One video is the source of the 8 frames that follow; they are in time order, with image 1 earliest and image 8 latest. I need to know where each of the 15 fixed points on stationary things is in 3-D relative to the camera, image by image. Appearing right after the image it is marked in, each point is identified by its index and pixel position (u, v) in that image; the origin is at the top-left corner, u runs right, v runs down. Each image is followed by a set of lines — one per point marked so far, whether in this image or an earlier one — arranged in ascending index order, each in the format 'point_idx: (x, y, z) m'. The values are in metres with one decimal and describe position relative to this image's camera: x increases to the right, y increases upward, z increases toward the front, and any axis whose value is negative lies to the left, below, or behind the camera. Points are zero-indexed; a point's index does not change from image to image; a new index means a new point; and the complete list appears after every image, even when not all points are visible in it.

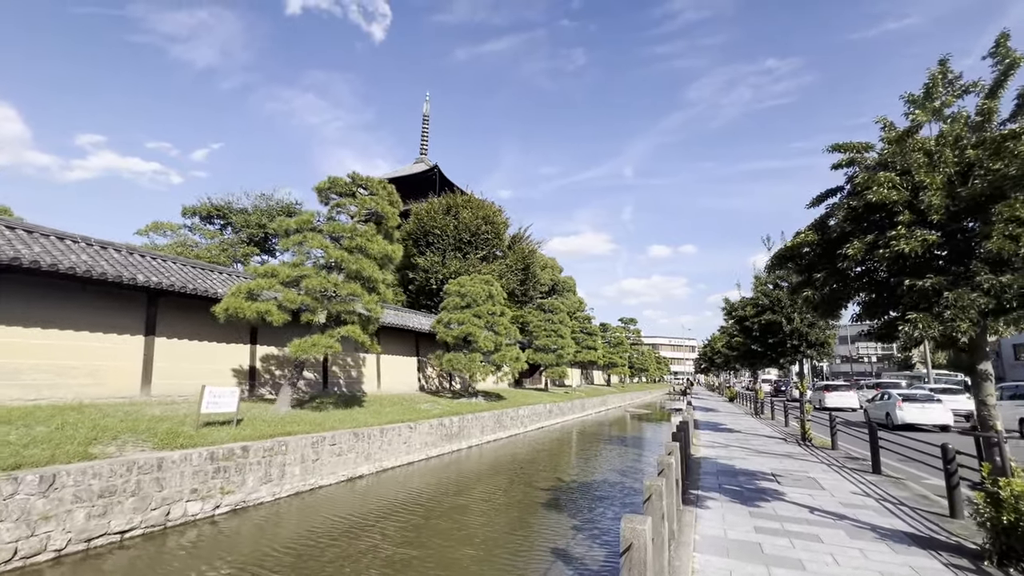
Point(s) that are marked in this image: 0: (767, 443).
0: (+6.5, -4.0, +12.9) m
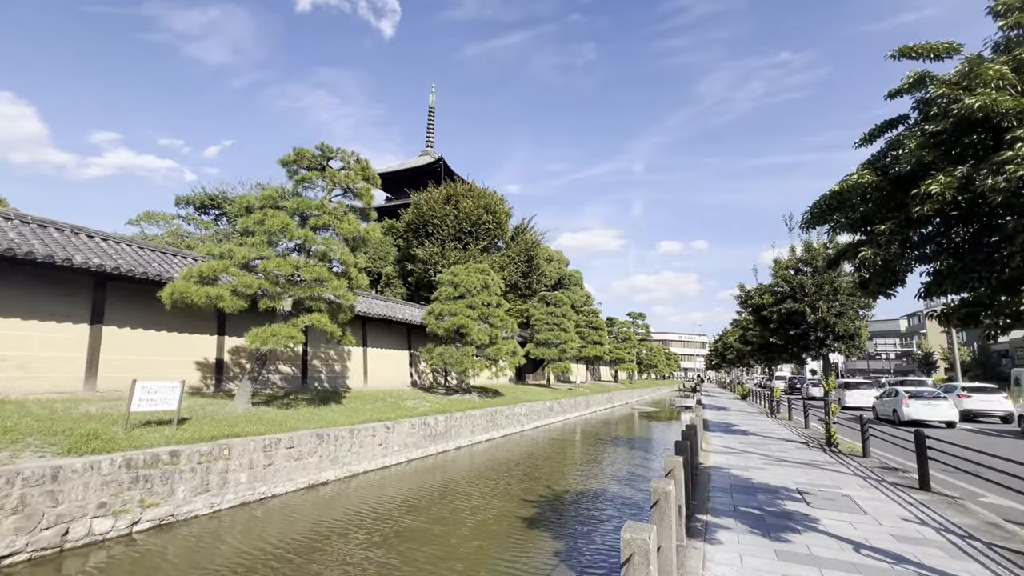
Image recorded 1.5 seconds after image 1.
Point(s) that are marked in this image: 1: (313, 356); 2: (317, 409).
0: (+6.2, -3.6, +11.3) m
1: (-7.1, -2.4, +17.8) m
2: (-5.4, -3.3, +13.8) m
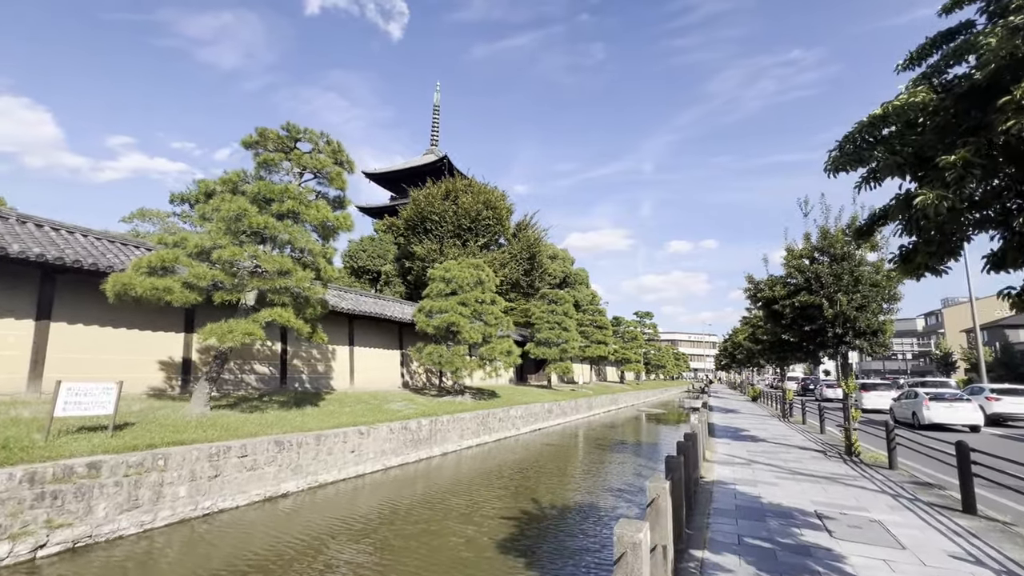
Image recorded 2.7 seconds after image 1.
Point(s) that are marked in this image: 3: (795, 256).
0: (+5.8, -3.5, +10.1) m
1: (-7.3, -2.3, +16.8) m
2: (-5.7, -3.2, +12.8) m
3: (+6.4, +0.7, +11.3) m
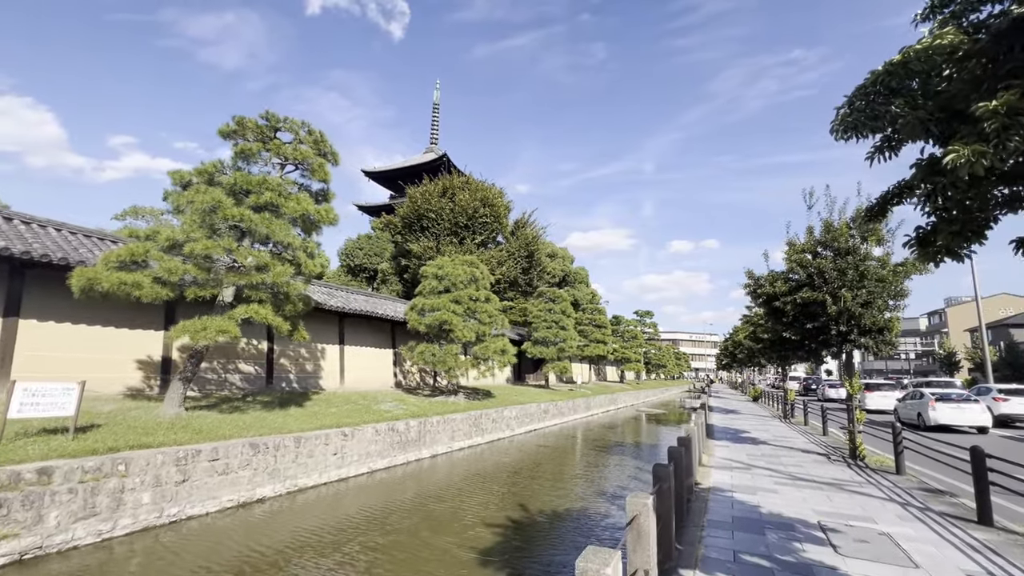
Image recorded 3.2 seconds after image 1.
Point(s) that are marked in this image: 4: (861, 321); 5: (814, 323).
0: (+5.6, -3.4, +9.6) m
1: (-7.6, -2.2, +16.4) m
2: (-6.0, -3.1, +12.3) m
3: (+6.2, +0.8, +10.8) m
4: (+6.9, -0.7, +9.9) m
5: (+6.3, -0.7, +10.5) m
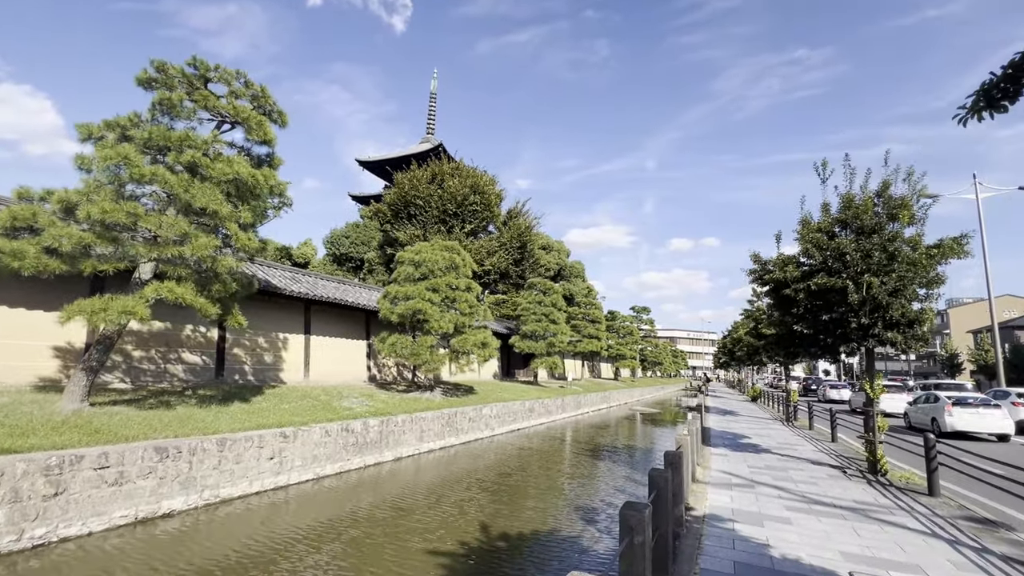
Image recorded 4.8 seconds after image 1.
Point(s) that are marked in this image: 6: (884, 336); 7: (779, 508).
0: (+4.9, -3.1, +8.1) m
1: (-8.2, -1.7, +14.8) m
2: (-6.6, -2.6, +10.8) m
3: (+5.5, +1.1, +9.3) m
4: (+6.2, -0.4, +8.3) m
5: (+5.7, -0.5, +8.9) m
6: (+6.2, -0.8, +8.4) m
7: (+3.5, -2.8, +6.4) m
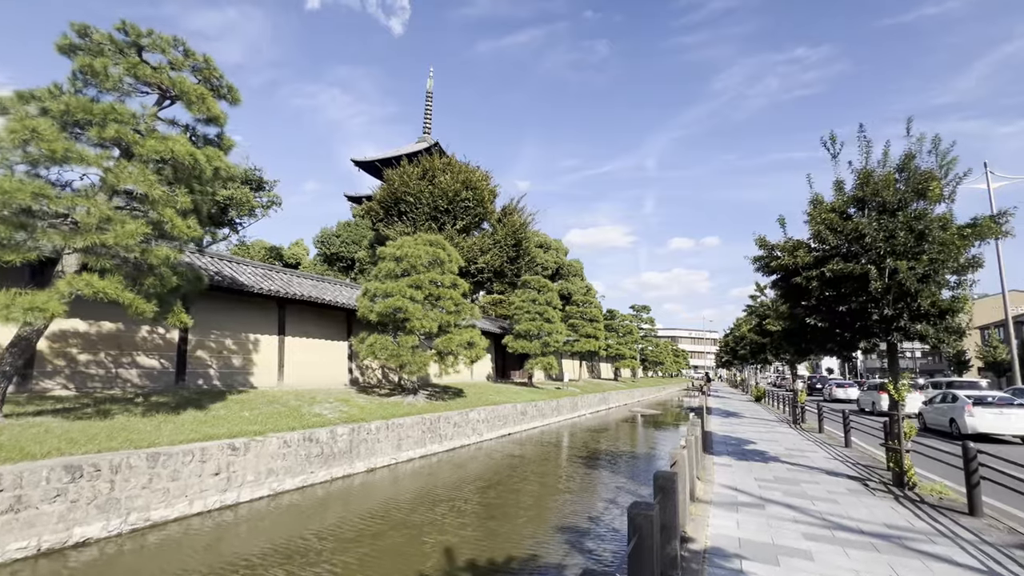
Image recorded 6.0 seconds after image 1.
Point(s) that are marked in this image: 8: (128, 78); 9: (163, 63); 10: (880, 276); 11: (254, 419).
0: (+4.5, -2.9, +7.0) m
1: (-8.6, -1.6, +13.7) m
2: (-7.0, -2.5, +9.7) m
3: (+5.1, +1.3, +8.2) m
4: (+5.8, -0.2, +7.2) m
5: (+5.3, -0.3, +7.8) m
6: (+5.8, -0.6, +7.3) m
7: (+3.1, -2.6, +5.3) m
8: (-6.3, +3.5, +8.3) m
9: (-6.0, +3.9, +8.6) m
10: (+5.3, +0.2, +7.3) m
11: (-5.7, -2.9, +11.0) m
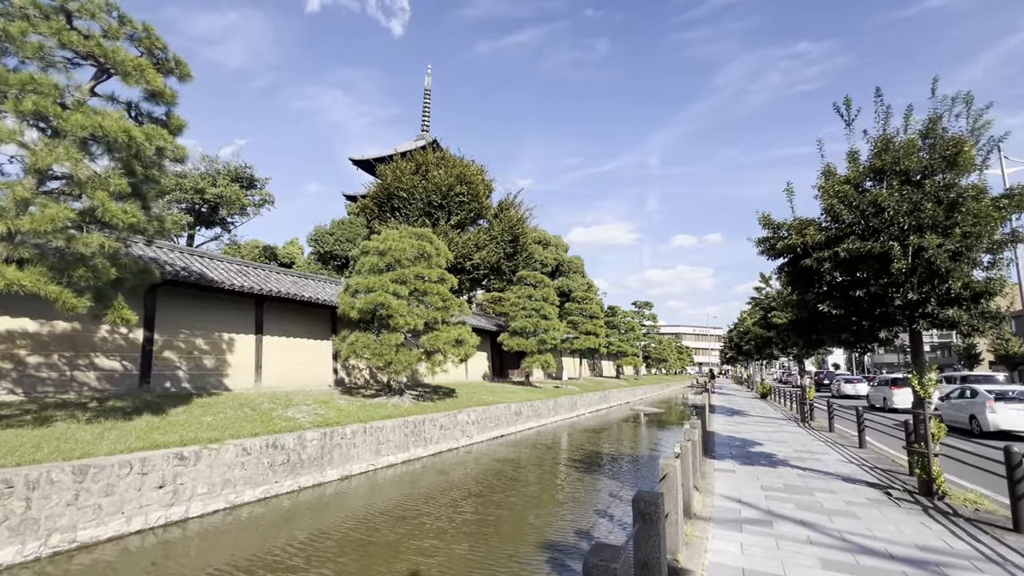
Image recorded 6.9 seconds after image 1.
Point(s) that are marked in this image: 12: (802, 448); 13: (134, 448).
0: (+4.1, -2.7, +6.1) m
1: (-9.0, -1.5, +12.9) m
2: (-7.4, -2.4, +8.8) m
3: (+4.7, +1.5, +7.2) m
4: (+5.4, +0.1, +6.3) m
5: (+4.9, 0.0, +6.9) m
6: (+5.4, -0.3, +6.4) m
7: (+2.7, -2.4, +4.4) m
8: (-6.8, +3.6, +7.4) m
9: (-6.4, +4.0, +7.8) m
10: (+4.9, +0.4, +6.4) m
11: (-6.0, -2.8, +10.2) m
12: (+6.4, -3.5, +11.1) m
13: (-5.9, -2.5, +7.9) m
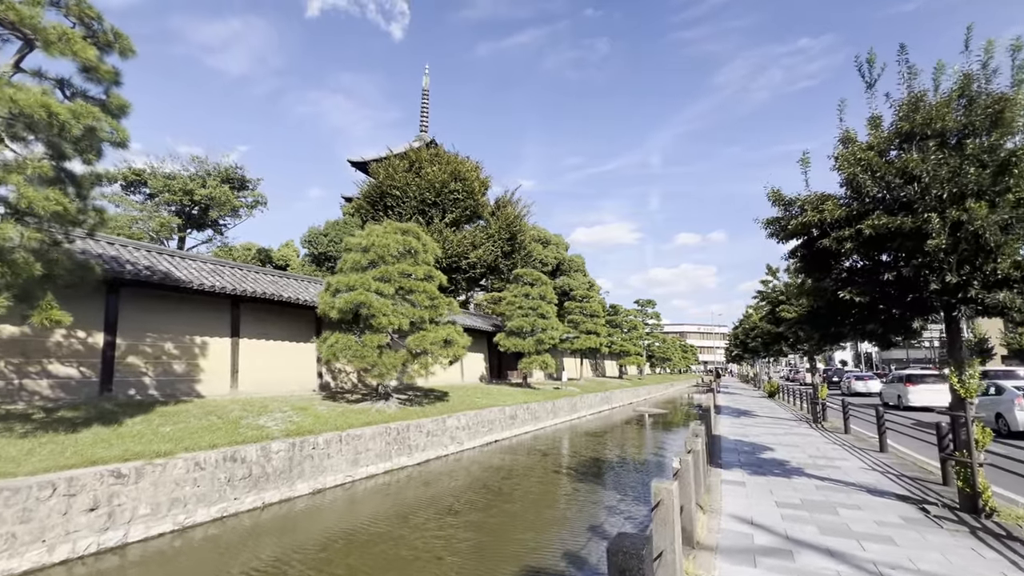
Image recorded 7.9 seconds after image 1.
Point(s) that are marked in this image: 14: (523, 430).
0: (+3.8, -2.5, +5.1) m
1: (-9.2, -1.5, +12.0) m
2: (-7.7, -2.4, +8.0) m
3: (+4.3, +1.7, +6.3) m
4: (+5.1, +0.3, +5.3) m
5: (+4.5, +0.2, +5.9) m
6: (+5.1, -0.1, +5.4) m
7: (+2.4, -2.2, +3.5) m
8: (-7.1, +3.6, +6.5) m
9: (-6.8, +4.0, +6.9) m
10: (+4.6, +0.6, +5.4) m
11: (-6.3, -2.7, +9.3) m
12: (+6.1, -3.3, +10.1) m
13: (-6.2, -2.5, +7.0) m
14: (+0.5, -5.4, +19.3) m
